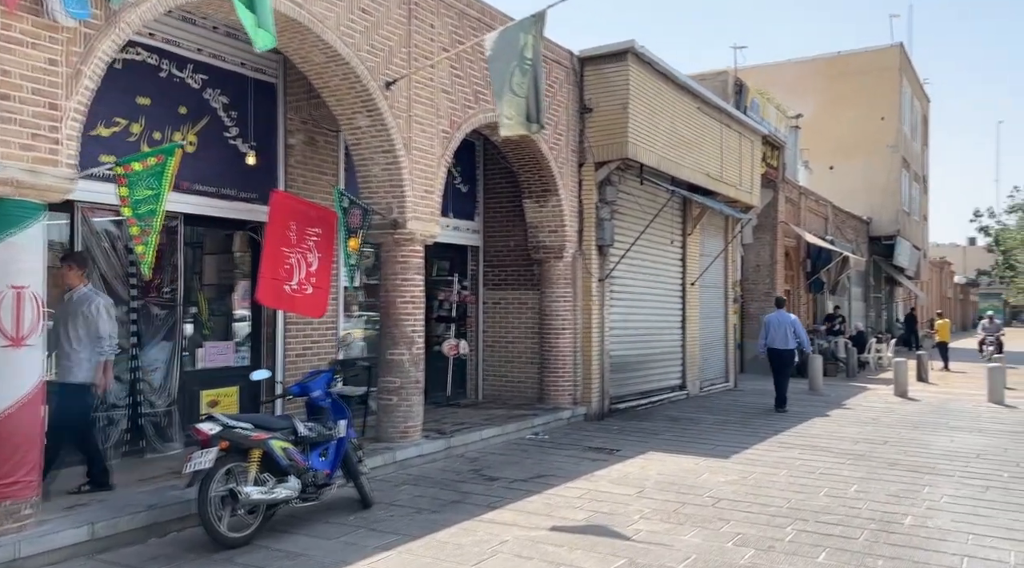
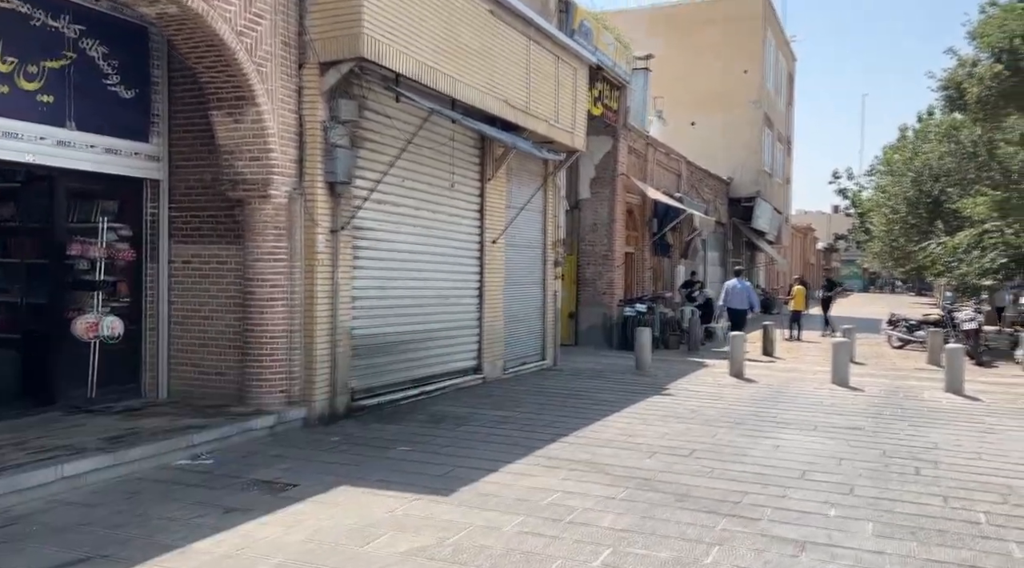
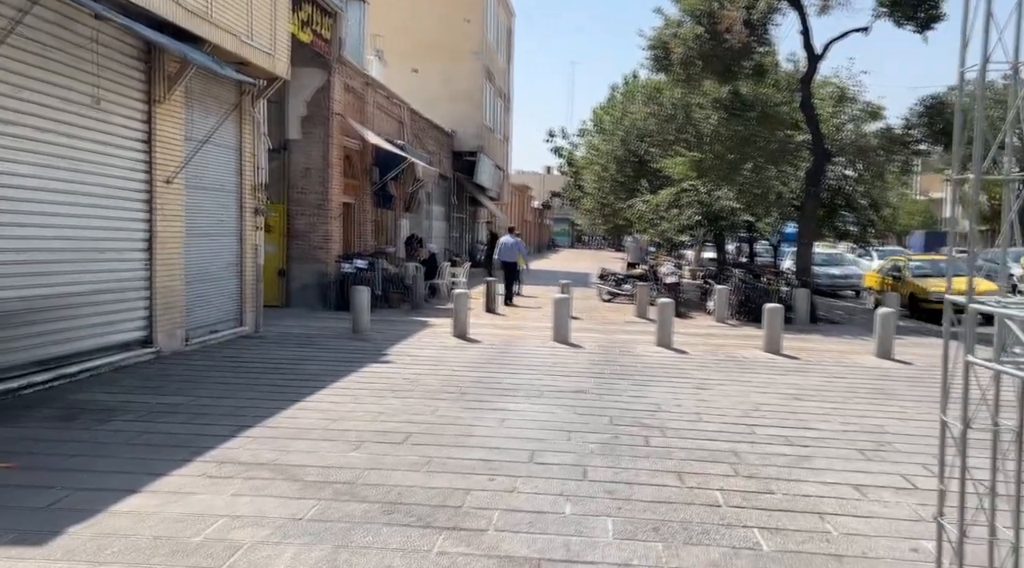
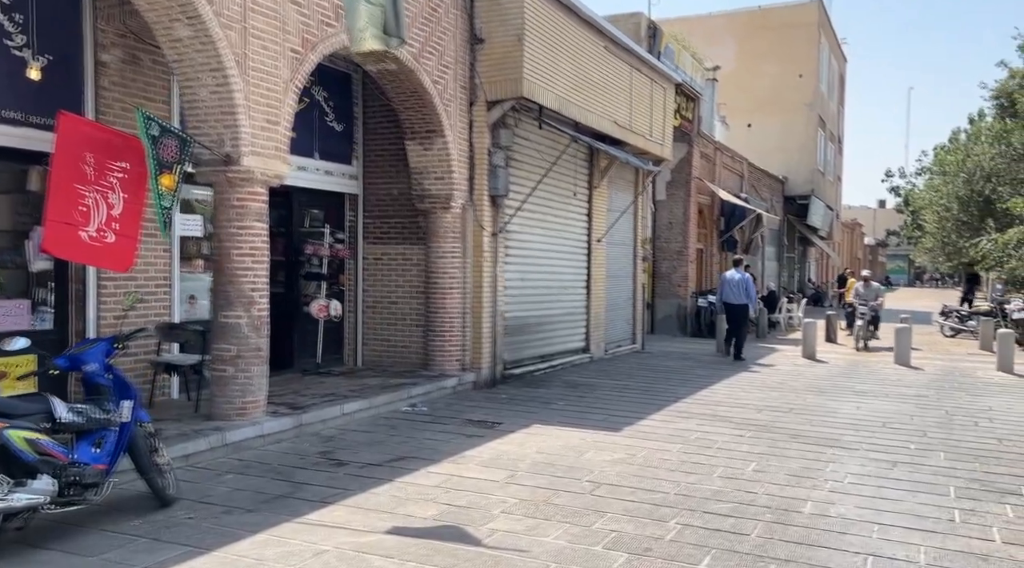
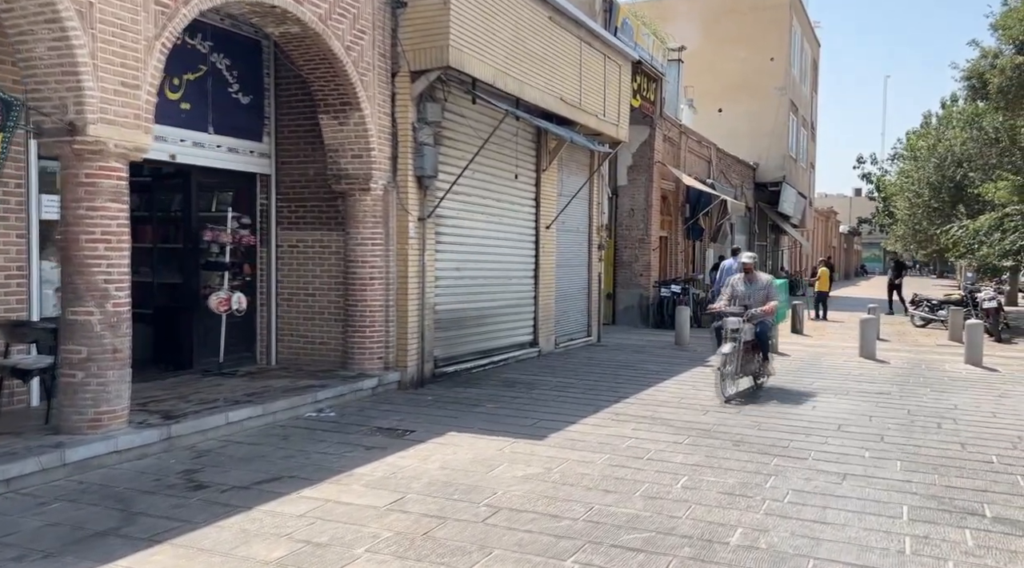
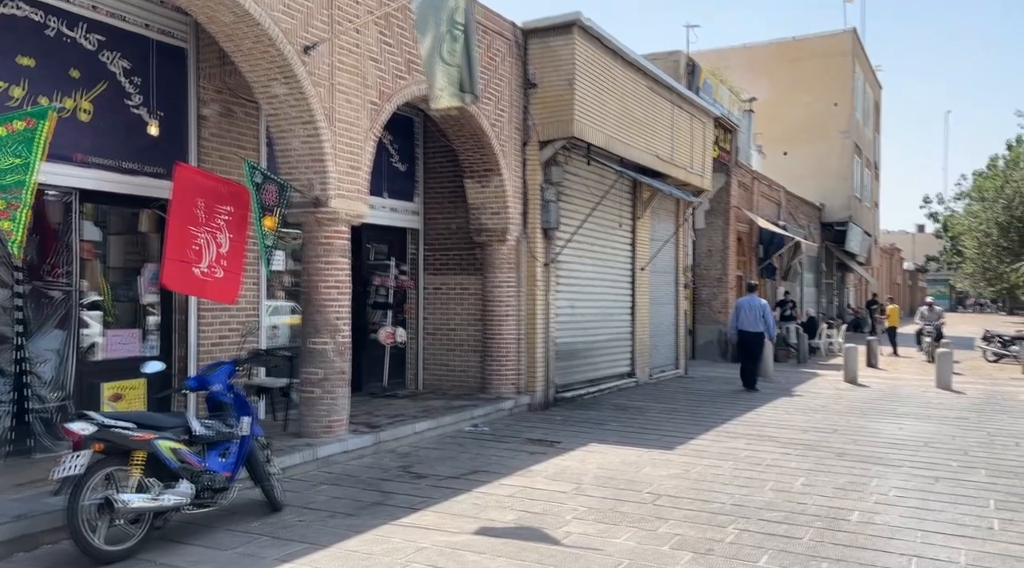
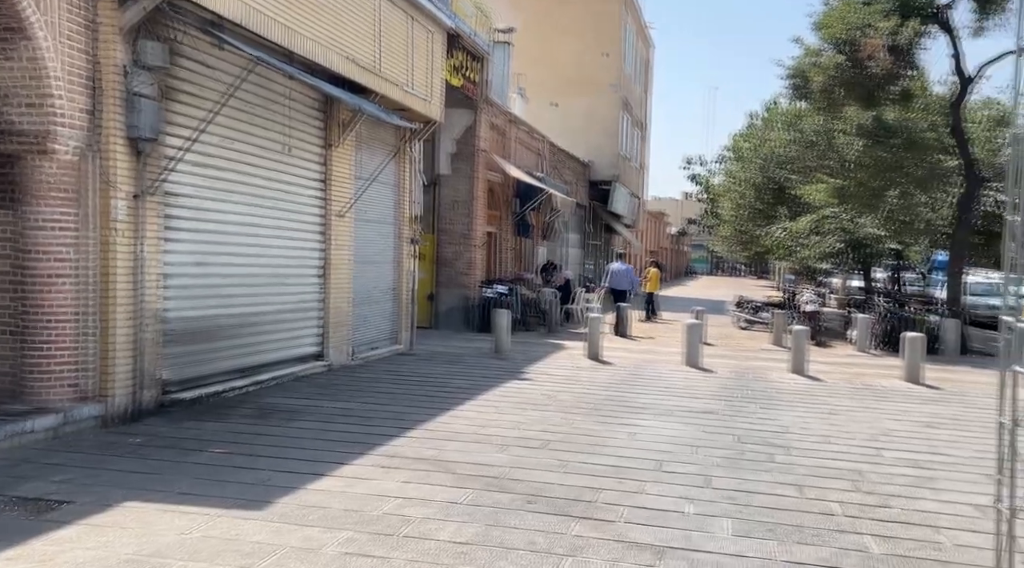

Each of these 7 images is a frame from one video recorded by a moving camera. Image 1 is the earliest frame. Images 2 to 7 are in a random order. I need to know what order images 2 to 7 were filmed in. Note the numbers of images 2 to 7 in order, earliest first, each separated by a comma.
6, 4, 5, 2, 7, 3
